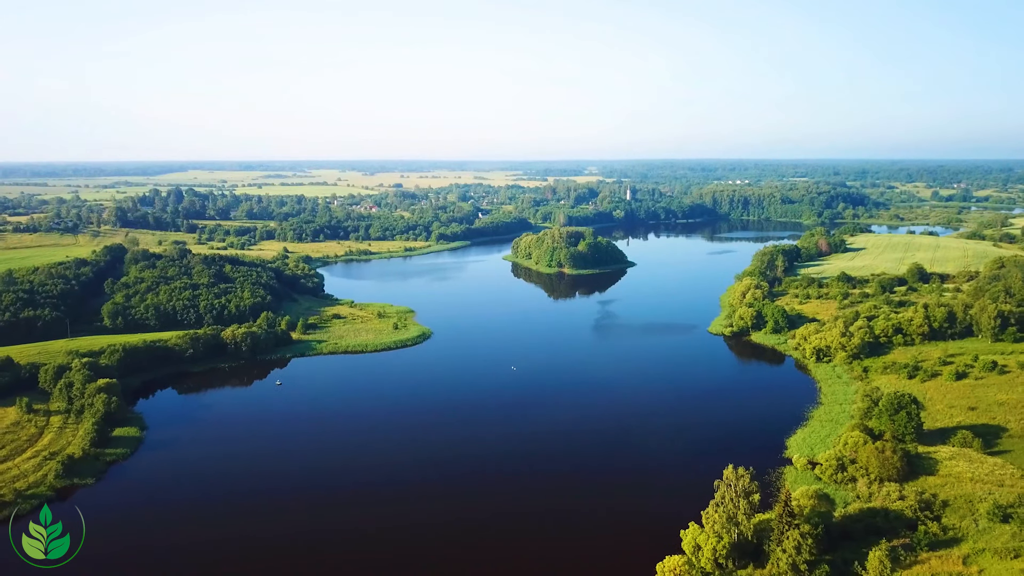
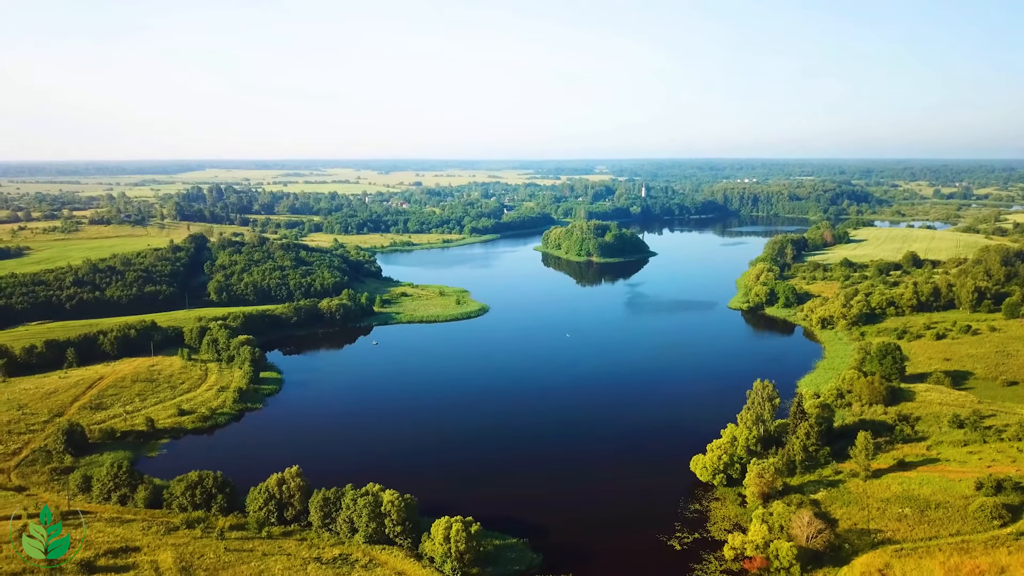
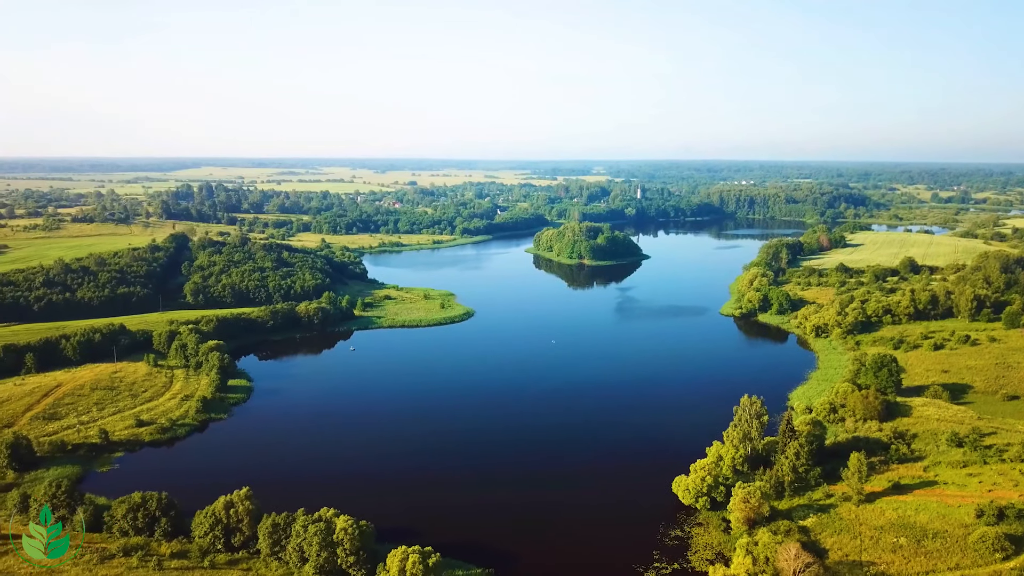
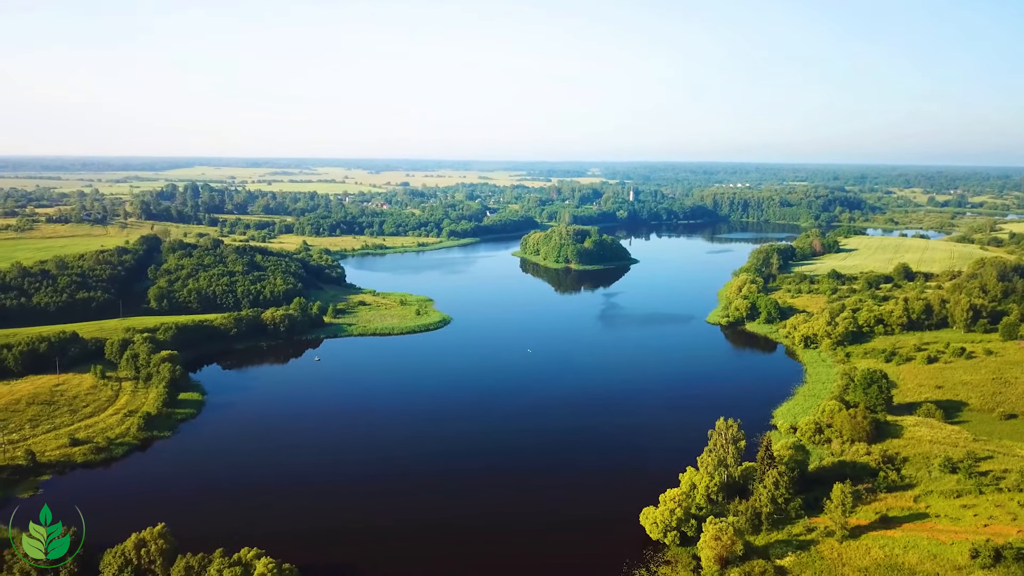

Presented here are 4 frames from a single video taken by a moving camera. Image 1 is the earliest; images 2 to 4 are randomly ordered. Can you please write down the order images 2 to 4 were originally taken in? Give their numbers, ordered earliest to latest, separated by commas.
4, 3, 2
